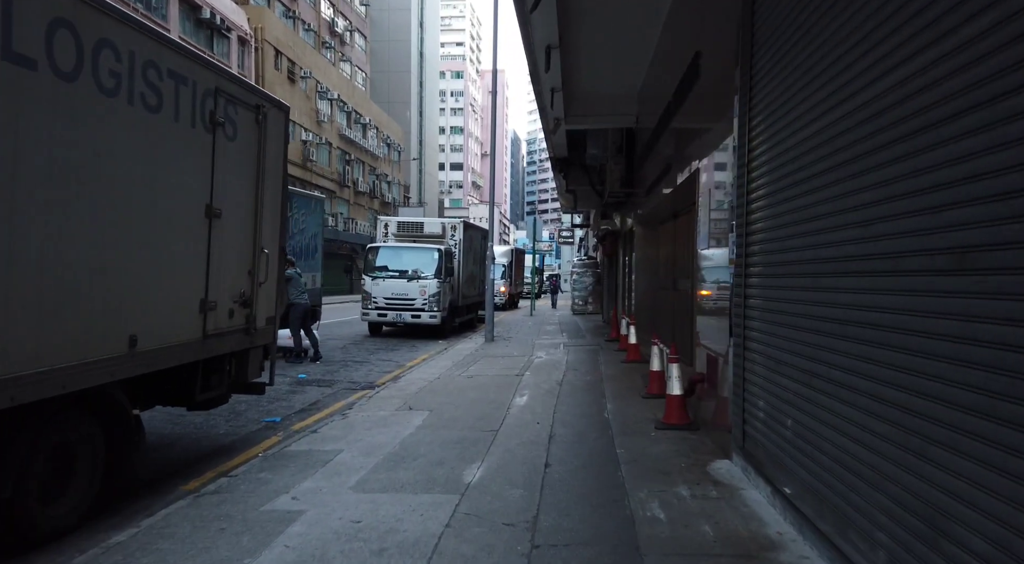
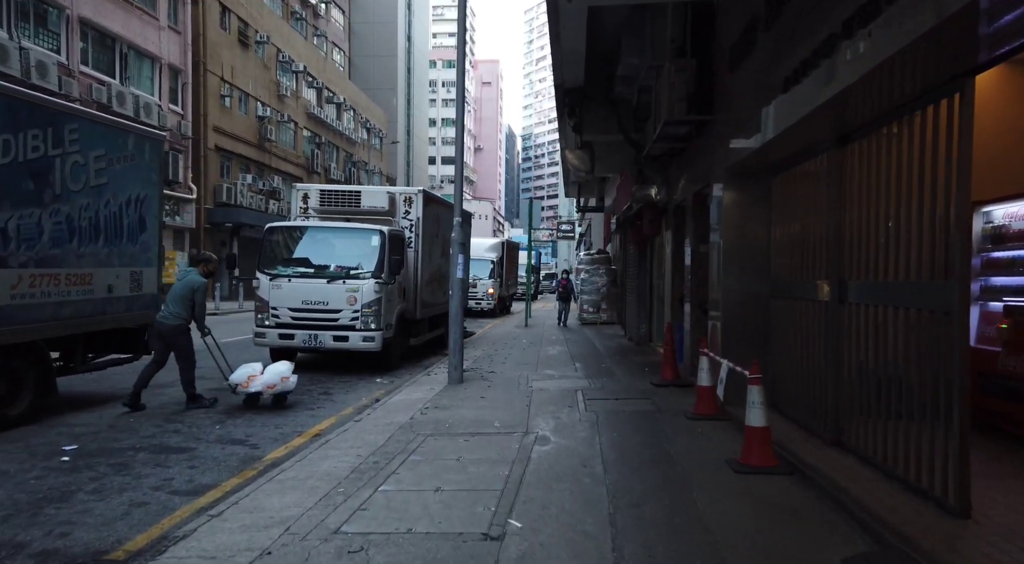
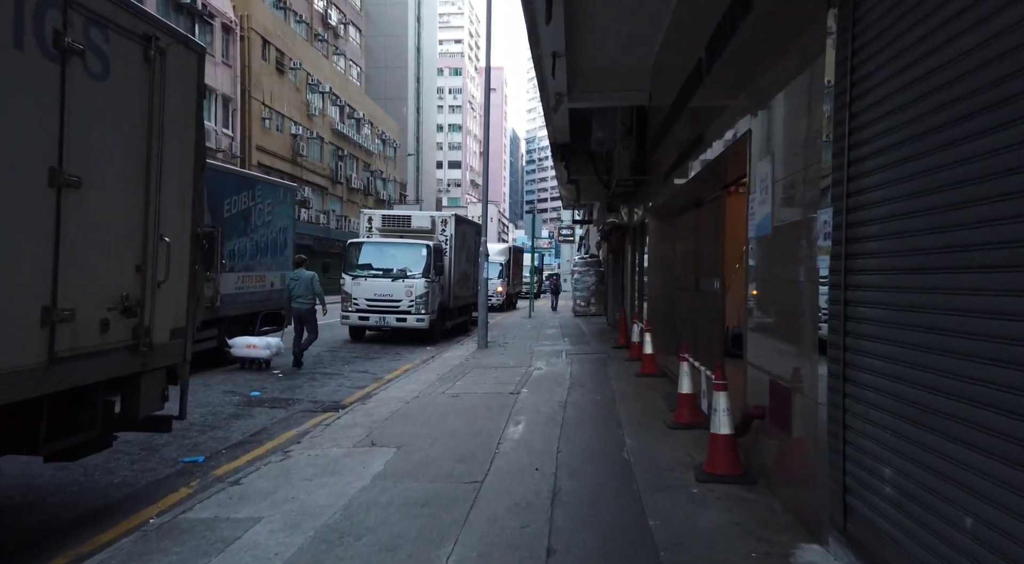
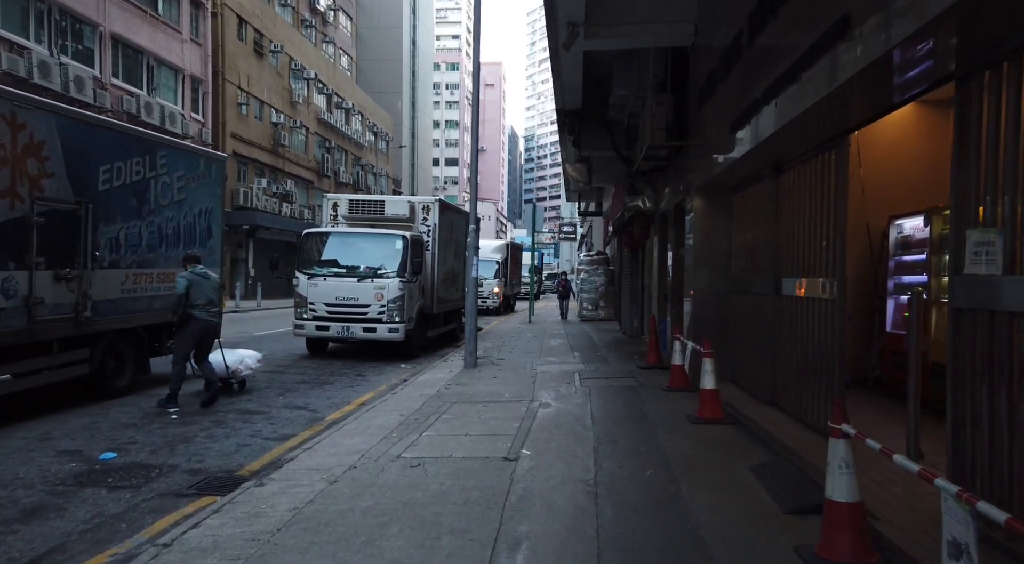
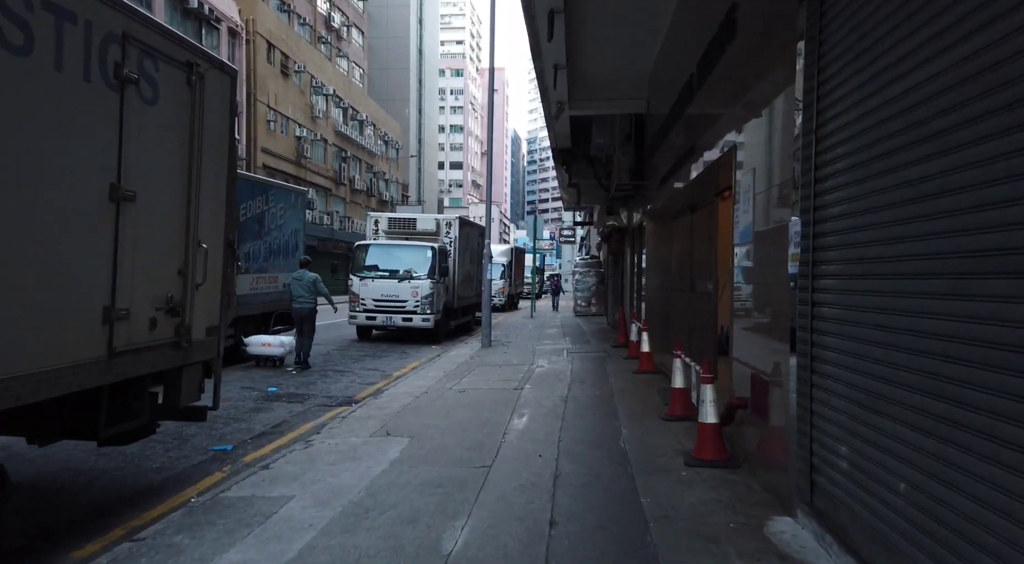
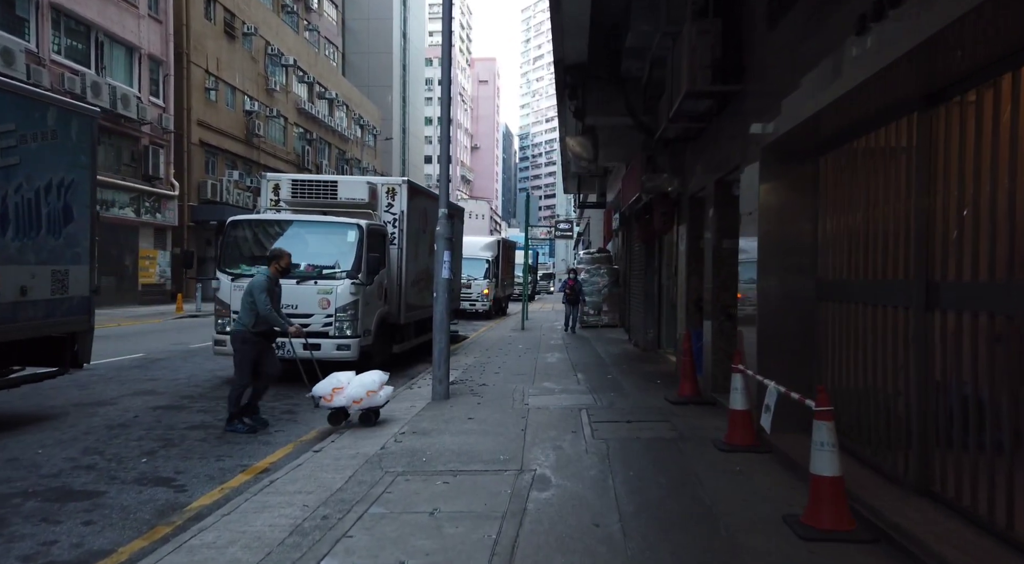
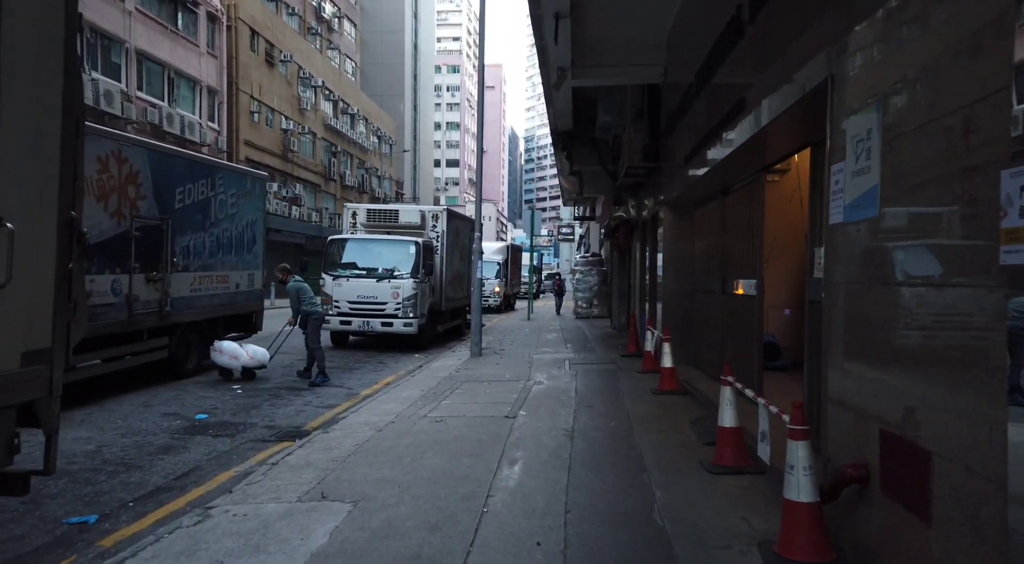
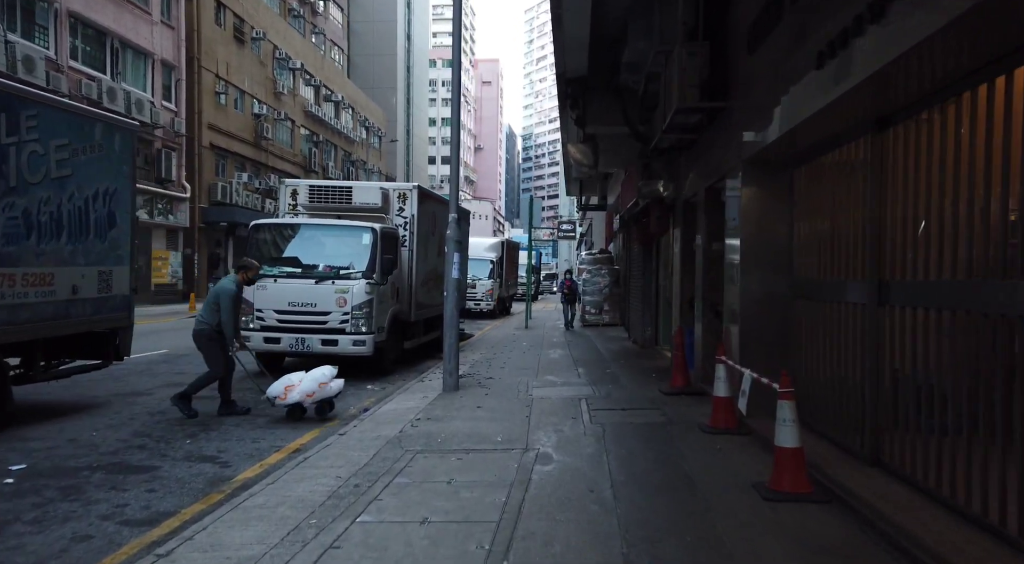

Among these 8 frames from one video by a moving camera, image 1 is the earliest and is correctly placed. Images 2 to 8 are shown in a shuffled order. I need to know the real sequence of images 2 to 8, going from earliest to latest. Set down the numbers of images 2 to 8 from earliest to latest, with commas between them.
5, 3, 7, 4, 2, 8, 6
